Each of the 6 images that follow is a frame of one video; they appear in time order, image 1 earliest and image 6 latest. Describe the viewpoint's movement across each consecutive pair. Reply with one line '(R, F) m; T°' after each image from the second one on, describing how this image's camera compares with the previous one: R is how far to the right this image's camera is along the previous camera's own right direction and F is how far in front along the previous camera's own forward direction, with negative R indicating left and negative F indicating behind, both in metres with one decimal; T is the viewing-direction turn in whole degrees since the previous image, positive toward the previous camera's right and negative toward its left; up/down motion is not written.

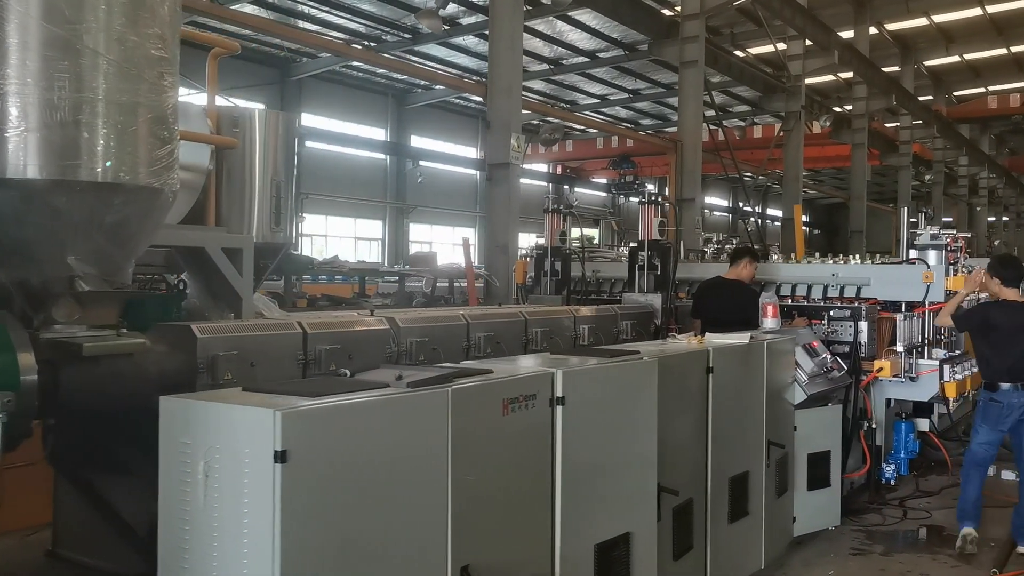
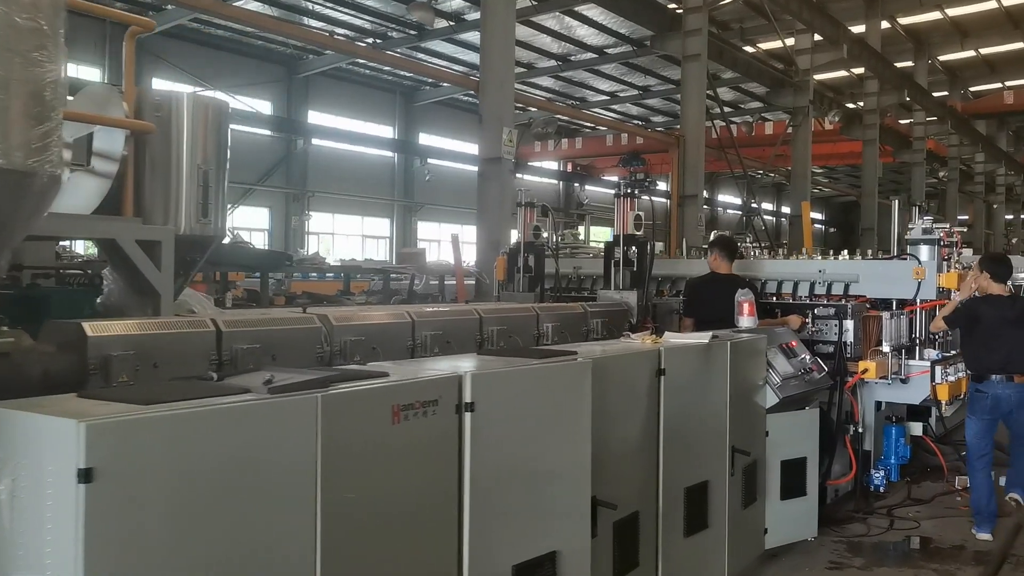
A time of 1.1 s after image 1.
(+0.2, +0.2) m; -1°
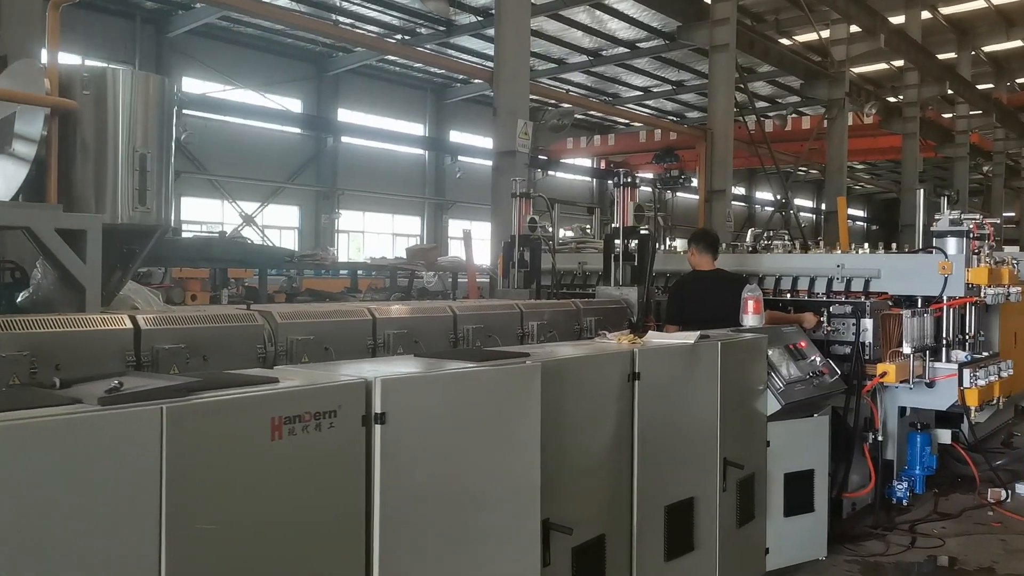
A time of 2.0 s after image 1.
(+0.2, +0.2) m; -3°
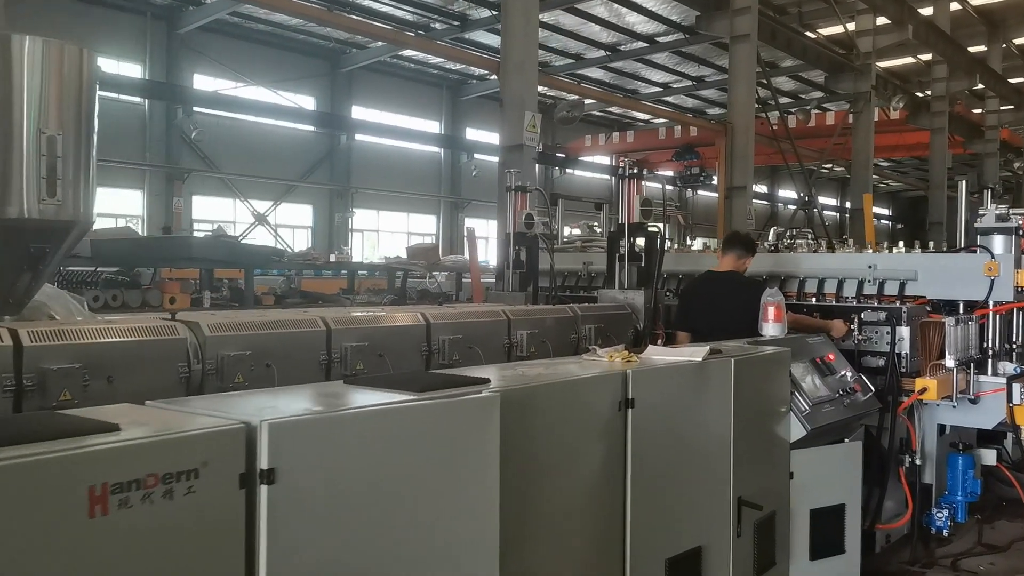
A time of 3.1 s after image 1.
(+0.1, +0.4) m; -2°
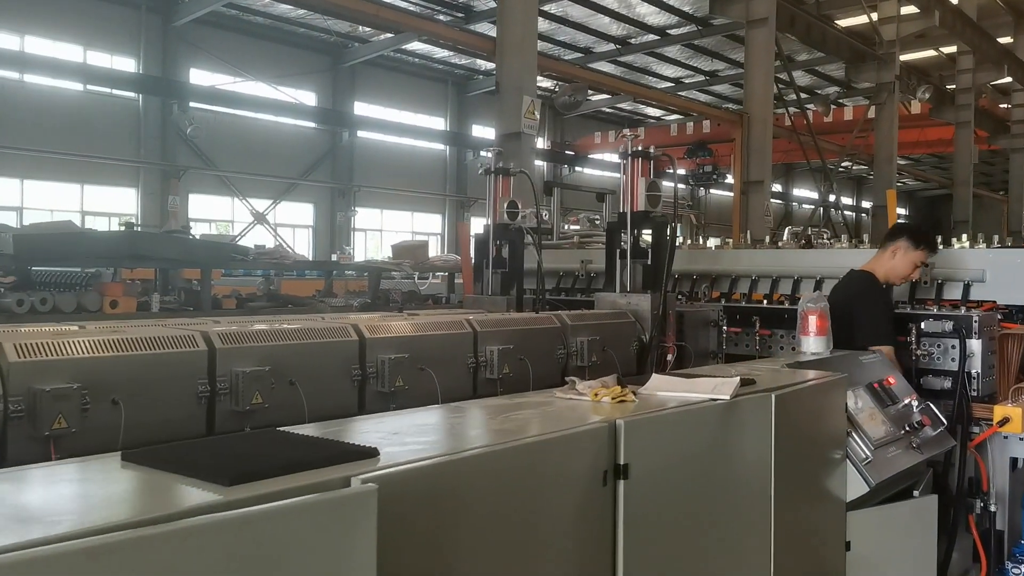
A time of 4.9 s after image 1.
(+0.1, +0.6) m; -1°
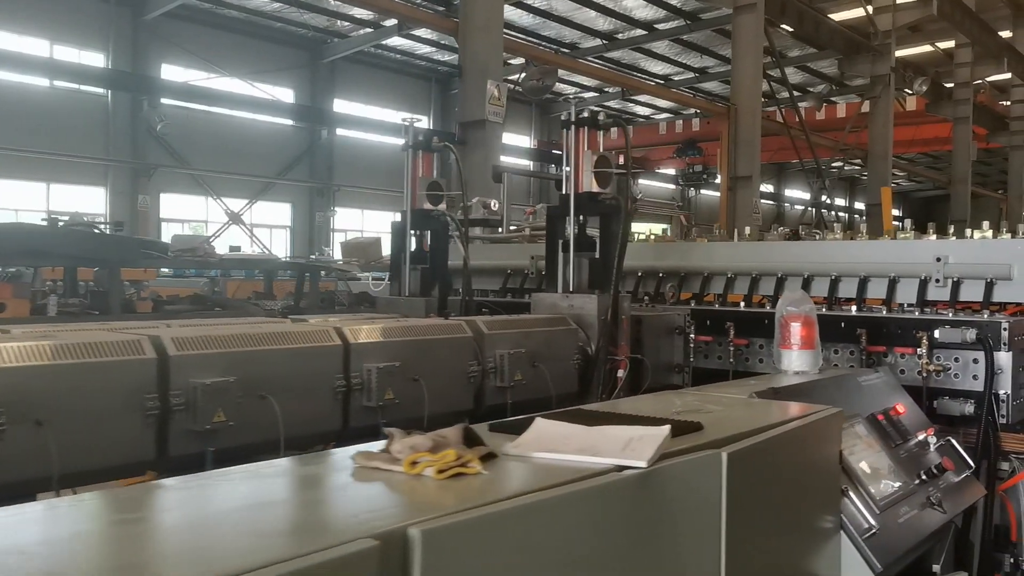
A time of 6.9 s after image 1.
(+0.2, +0.5) m; 0°
